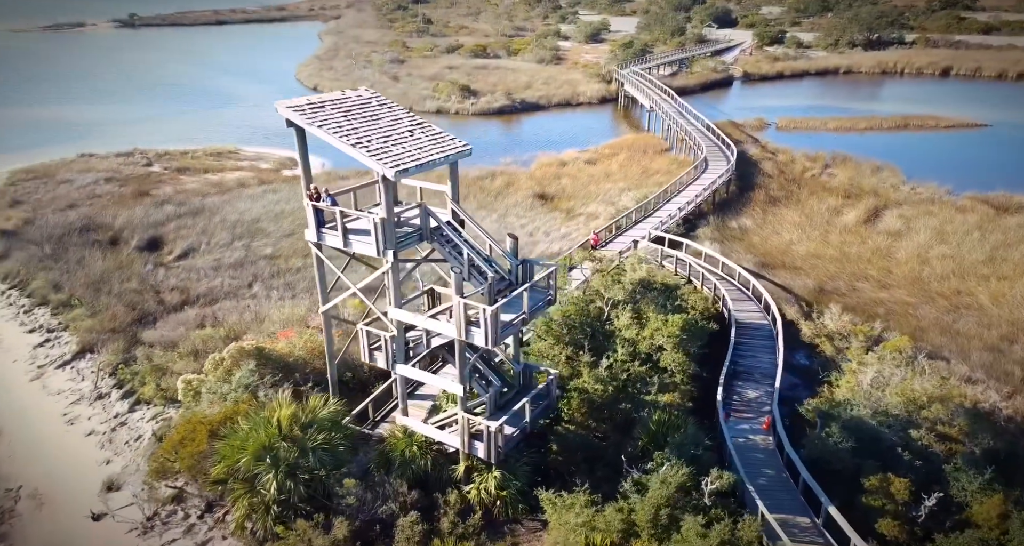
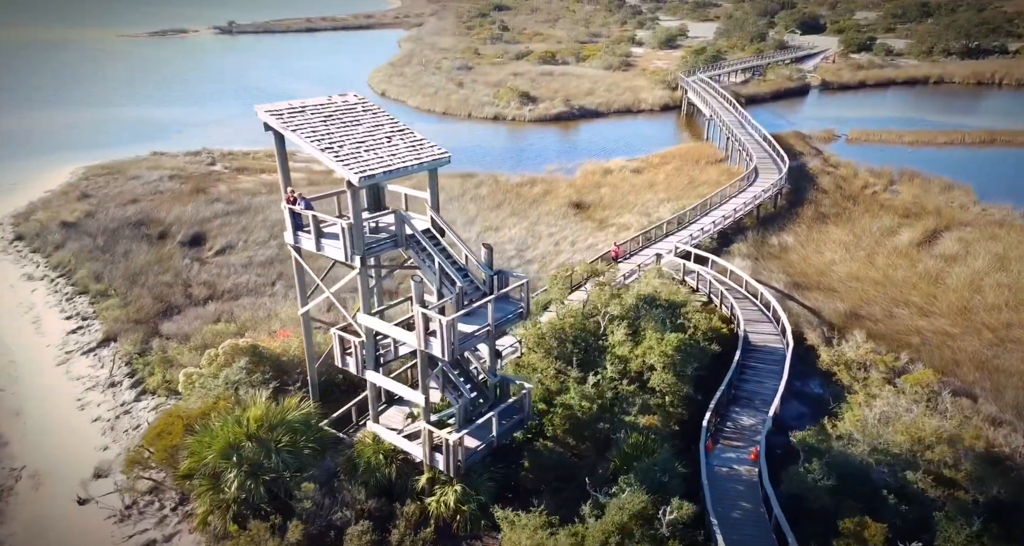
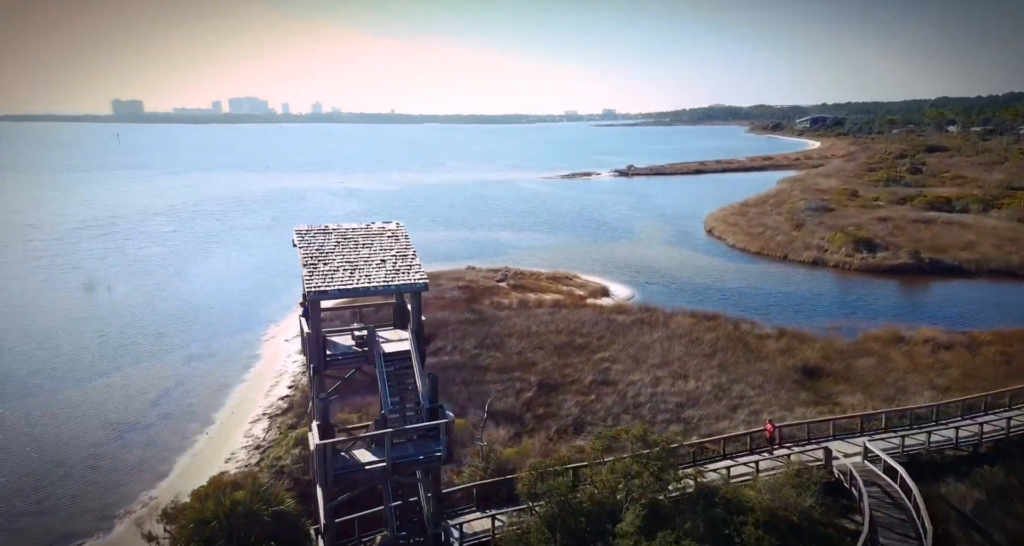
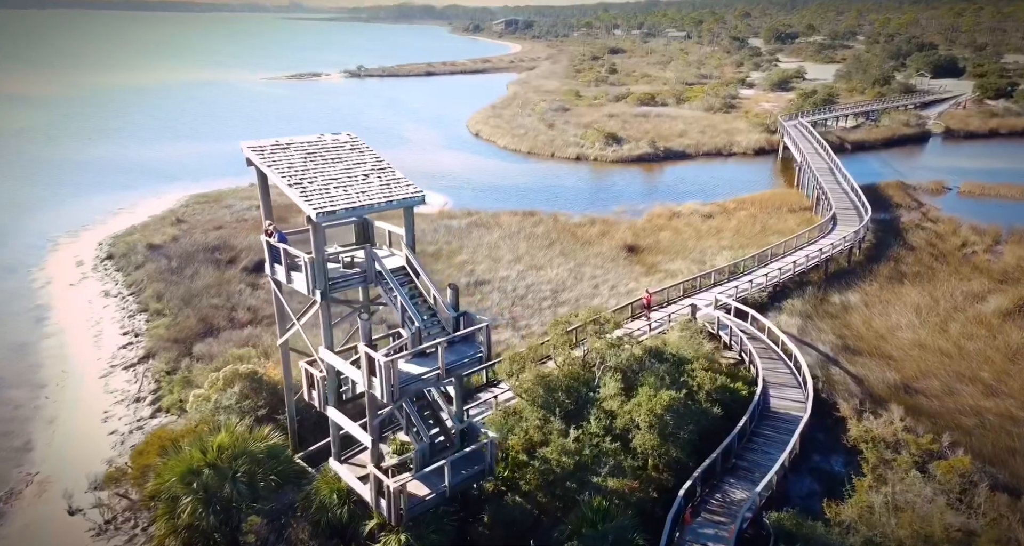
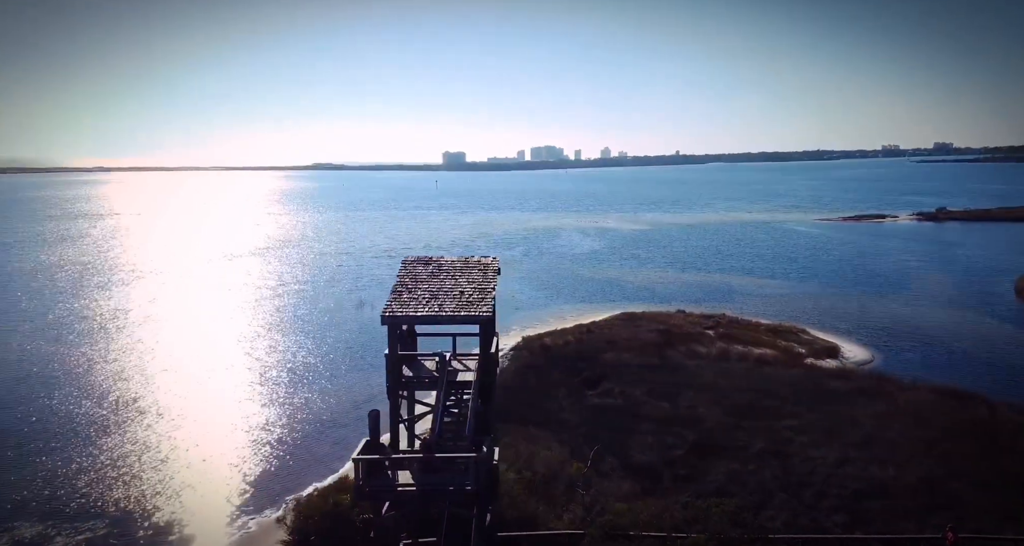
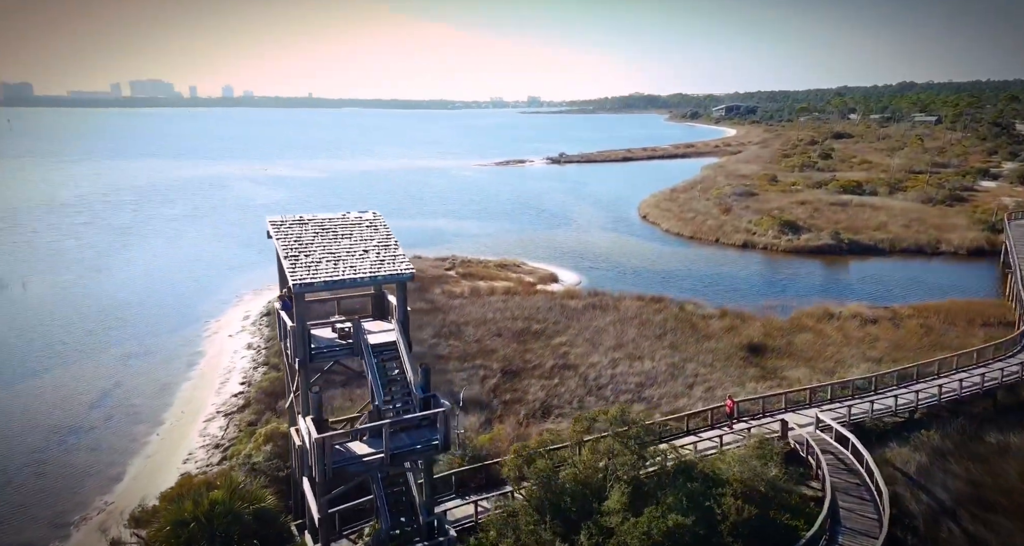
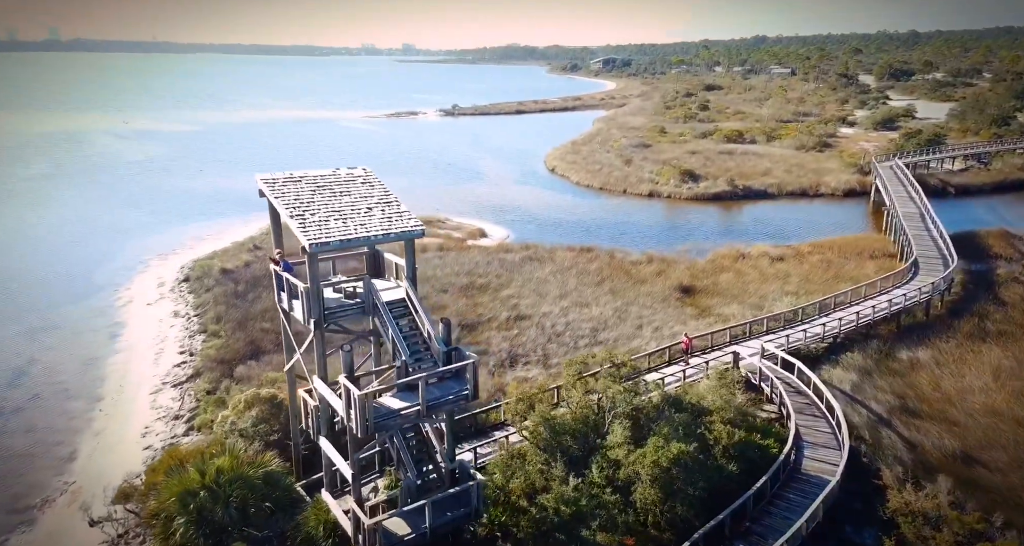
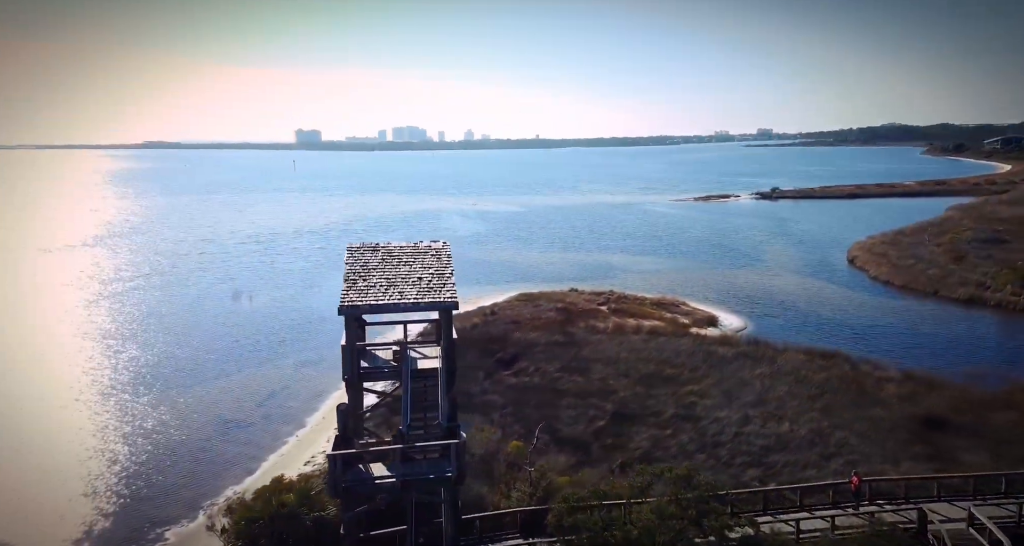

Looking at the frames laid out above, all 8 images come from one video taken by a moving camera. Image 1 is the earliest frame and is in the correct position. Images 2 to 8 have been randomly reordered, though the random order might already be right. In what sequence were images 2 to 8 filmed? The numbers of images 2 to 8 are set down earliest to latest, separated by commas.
2, 4, 7, 6, 3, 8, 5
